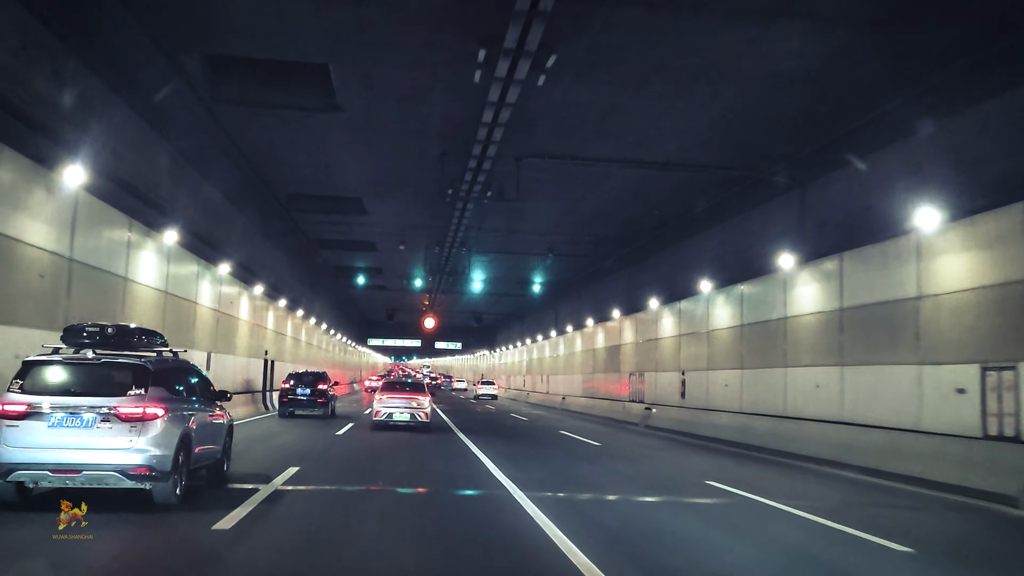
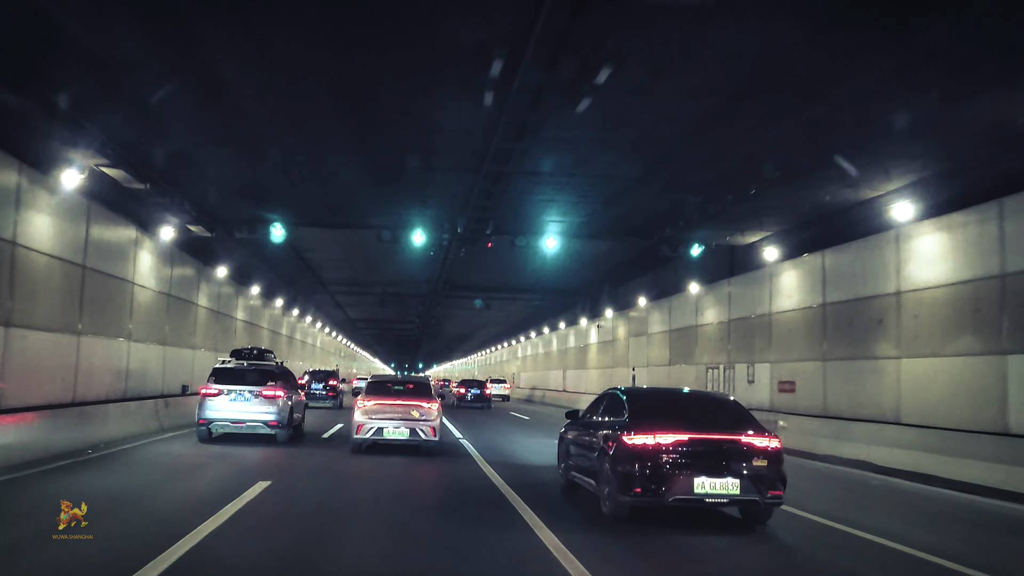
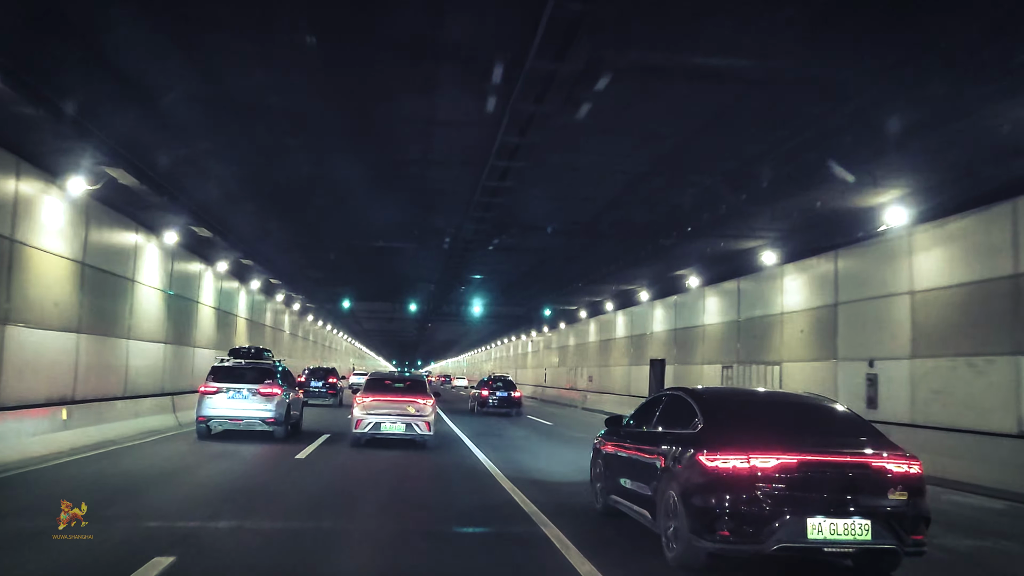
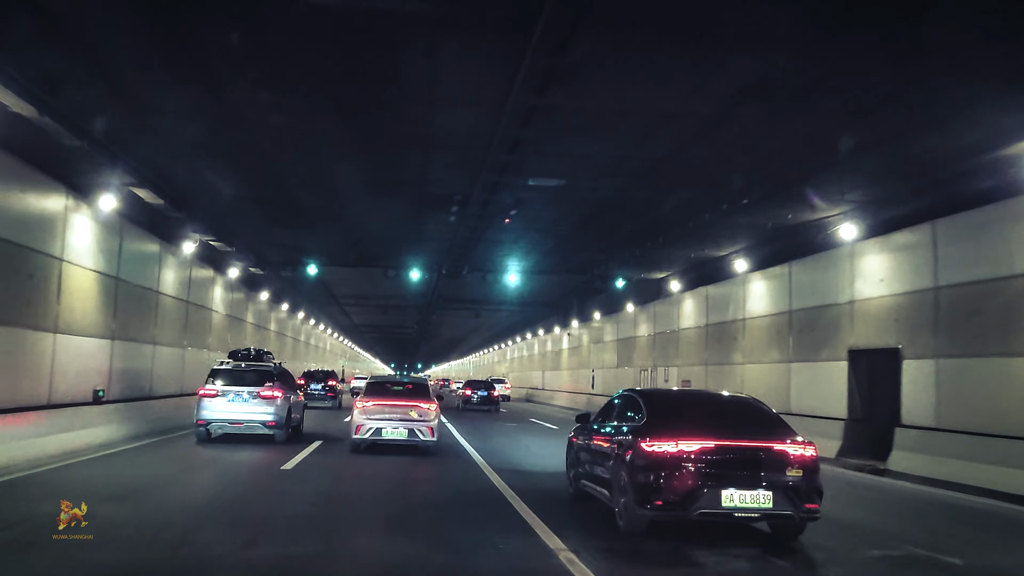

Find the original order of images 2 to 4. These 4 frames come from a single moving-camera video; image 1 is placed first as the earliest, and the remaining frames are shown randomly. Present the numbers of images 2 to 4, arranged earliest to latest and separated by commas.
3, 4, 2
